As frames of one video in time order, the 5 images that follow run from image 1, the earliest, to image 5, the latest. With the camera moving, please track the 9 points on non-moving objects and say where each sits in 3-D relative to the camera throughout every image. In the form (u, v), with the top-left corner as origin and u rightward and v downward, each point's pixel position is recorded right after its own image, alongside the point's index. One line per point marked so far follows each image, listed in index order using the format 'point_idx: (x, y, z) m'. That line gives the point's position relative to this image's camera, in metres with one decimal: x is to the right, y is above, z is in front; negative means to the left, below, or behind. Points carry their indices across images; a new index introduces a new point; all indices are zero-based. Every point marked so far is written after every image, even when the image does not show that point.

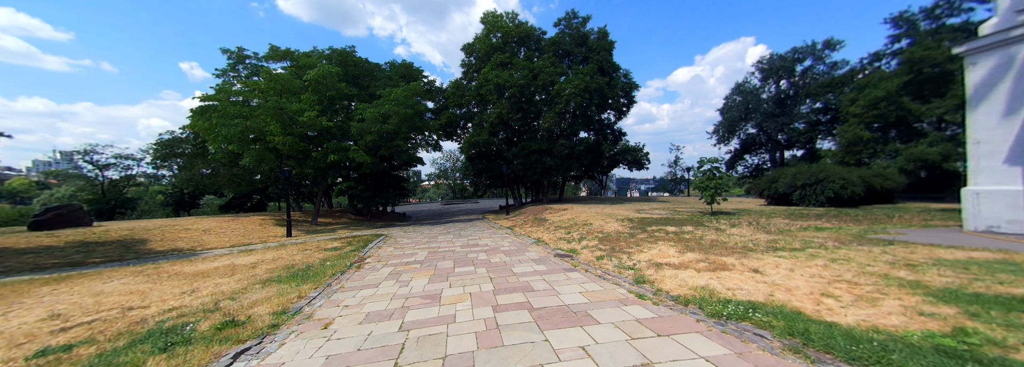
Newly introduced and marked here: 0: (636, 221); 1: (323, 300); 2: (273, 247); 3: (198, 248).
0: (+4.2, -1.3, +10.0) m
1: (-2.8, -1.7, +4.4) m
2: (-8.5, -2.2, +10.5) m
3: (-11.4, -2.4, +10.7) m
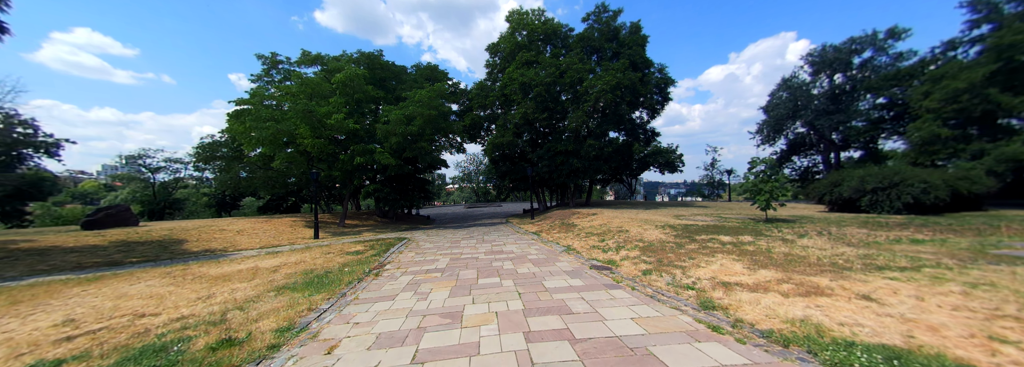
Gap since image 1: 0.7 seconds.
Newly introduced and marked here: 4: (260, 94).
0: (+5.1, -1.3, +8.9) m
1: (-2.4, -1.8, +3.9) m
2: (-7.5, -2.3, +10.4) m
3: (-10.4, -2.4, +10.8) m
4: (-12.6, +4.5, +14.6) m
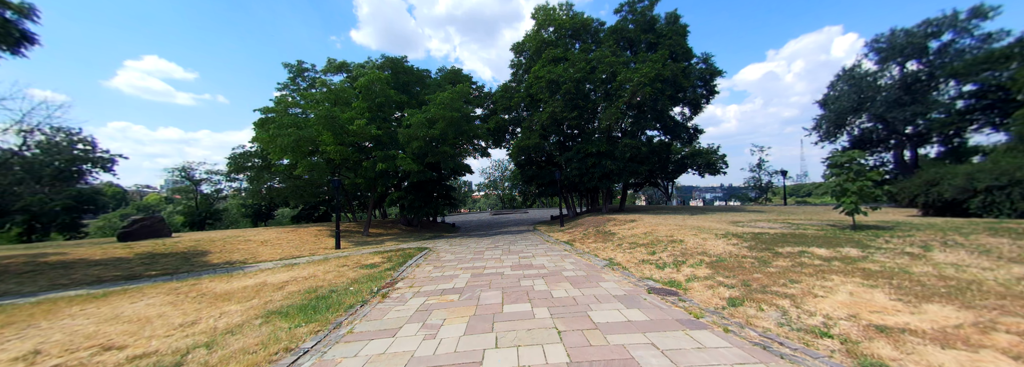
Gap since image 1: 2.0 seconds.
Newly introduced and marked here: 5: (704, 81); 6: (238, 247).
0: (+5.8, -1.3, +7.3) m
1: (-2.0, -1.8, +3.0) m
2: (-6.6, -2.6, +9.9) m
3: (-9.4, -2.8, +10.5) m
4: (-11.4, +4.0, +14.6) m
5: (+10.4, +5.6, +16.0) m
6: (-11.4, -2.6, +12.2) m
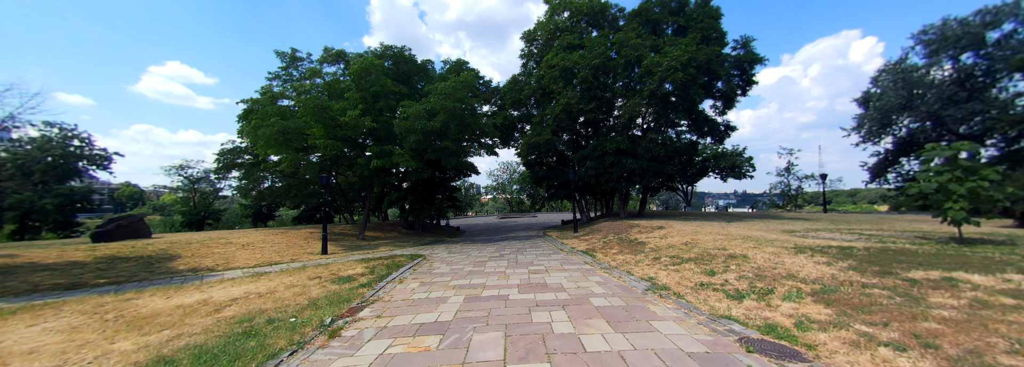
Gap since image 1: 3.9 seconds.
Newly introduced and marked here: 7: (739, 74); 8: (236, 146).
0: (+6.0, -1.3, +5.5) m
1: (-2.0, -1.6, +1.4) m
2: (-6.3, -2.4, +8.4) m
3: (-9.2, -2.6, +9.2) m
4: (-11.0, +4.2, +13.4) m
5: (+10.9, +5.5, +14.1) m
6: (-11.1, -2.5, +10.9) m
7: (+11.0, +5.3, +14.1) m
8: (-15.7, +2.1, +16.9) m
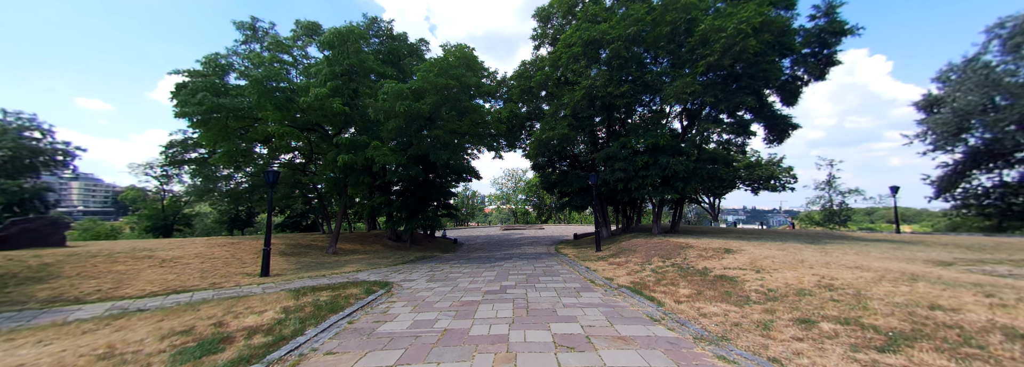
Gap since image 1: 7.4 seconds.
0: (+6.1, -1.2, +2.4) m
1: (-1.9, -1.2, -1.6) m
2: (-6.2, -2.3, +5.5) m
3: (-9.0, -2.4, +6.3) m
4: (-10.6, +4.2, +10.8) m
5: (+11.3, +5.1, +11.2) m
6: (-10.9, -2.3, +8.1) m
7: (+11.4, +5.0, +11.1) m
8: (-15.3, +2.1, +14.3) m
